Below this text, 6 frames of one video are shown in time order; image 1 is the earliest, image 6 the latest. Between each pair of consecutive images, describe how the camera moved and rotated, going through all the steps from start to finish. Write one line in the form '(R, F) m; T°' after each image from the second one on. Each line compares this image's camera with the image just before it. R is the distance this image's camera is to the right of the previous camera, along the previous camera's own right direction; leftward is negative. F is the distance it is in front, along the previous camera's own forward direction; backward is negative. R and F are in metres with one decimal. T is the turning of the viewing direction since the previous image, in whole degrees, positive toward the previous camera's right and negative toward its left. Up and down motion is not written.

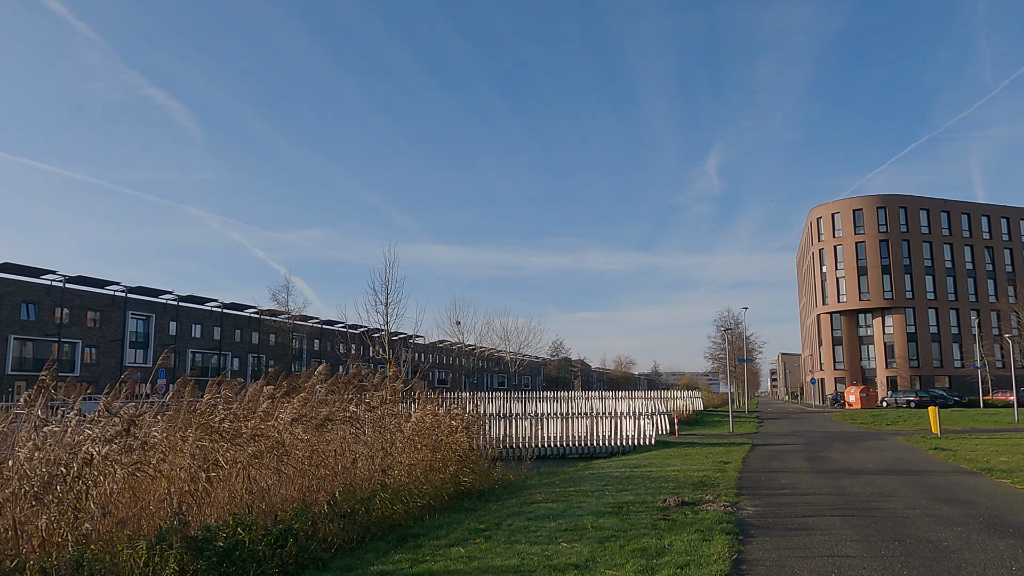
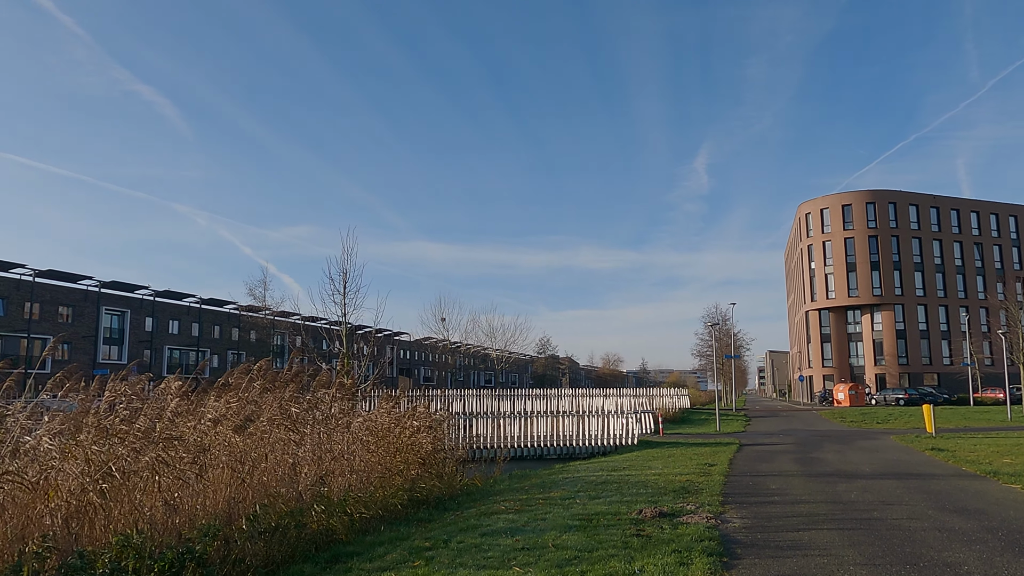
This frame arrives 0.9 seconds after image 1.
(+0.4, +1.1) m; +1°
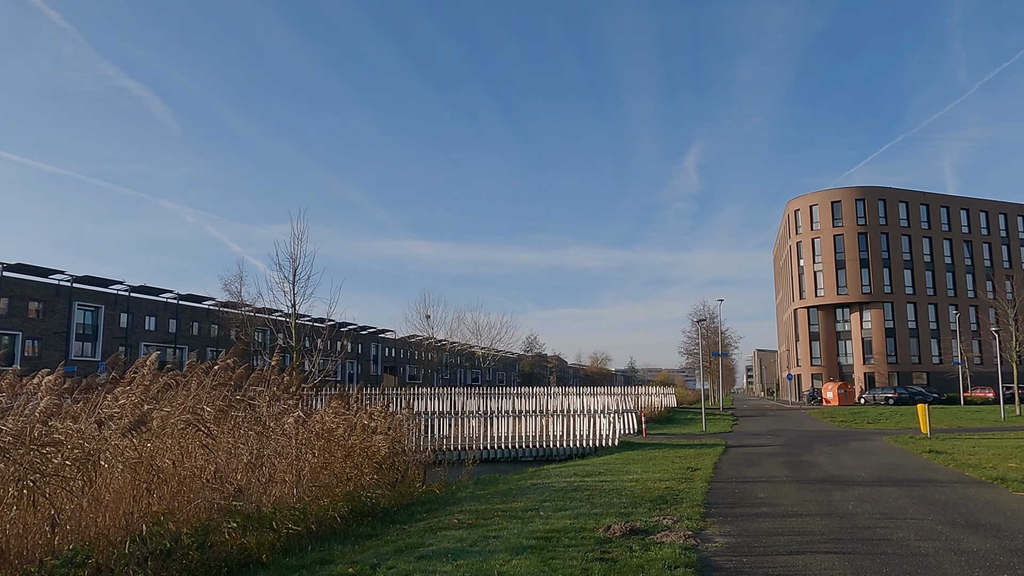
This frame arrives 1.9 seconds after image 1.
(+0.4, +1.1) m; +1°
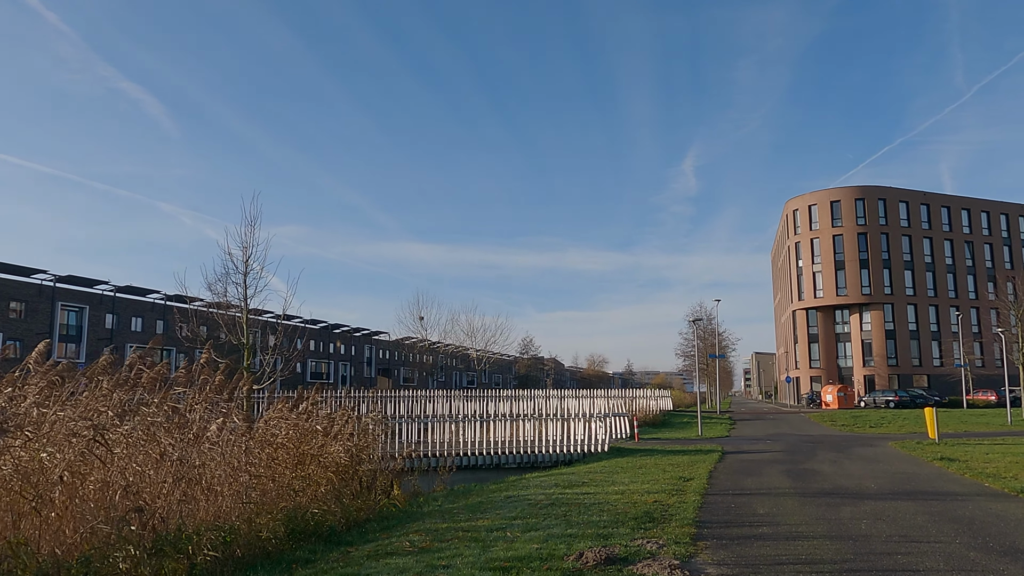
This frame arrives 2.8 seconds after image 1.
(+0.4, +1.1) m; 0°
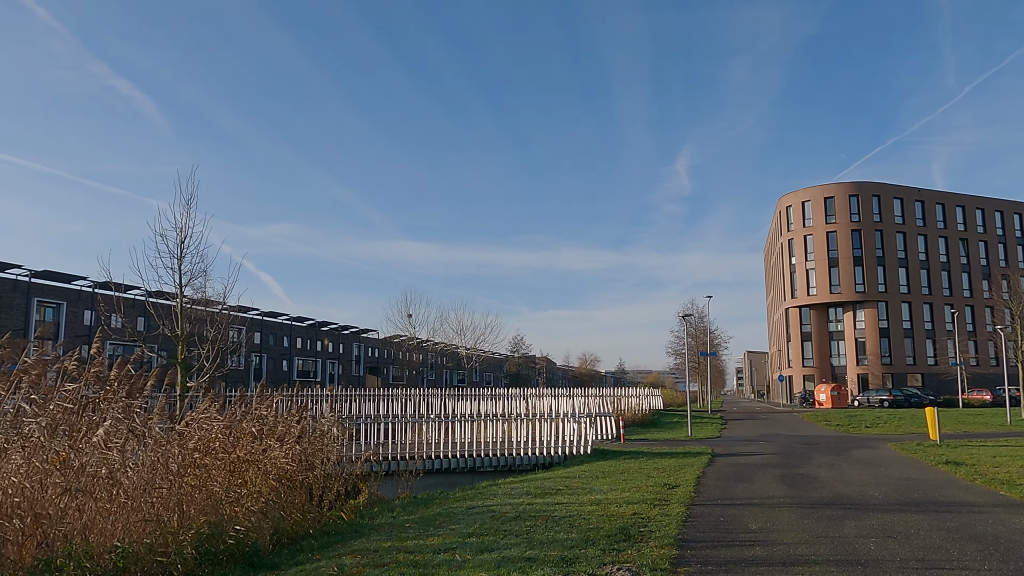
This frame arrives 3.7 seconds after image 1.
(+0.4, +1.1) m; +1°
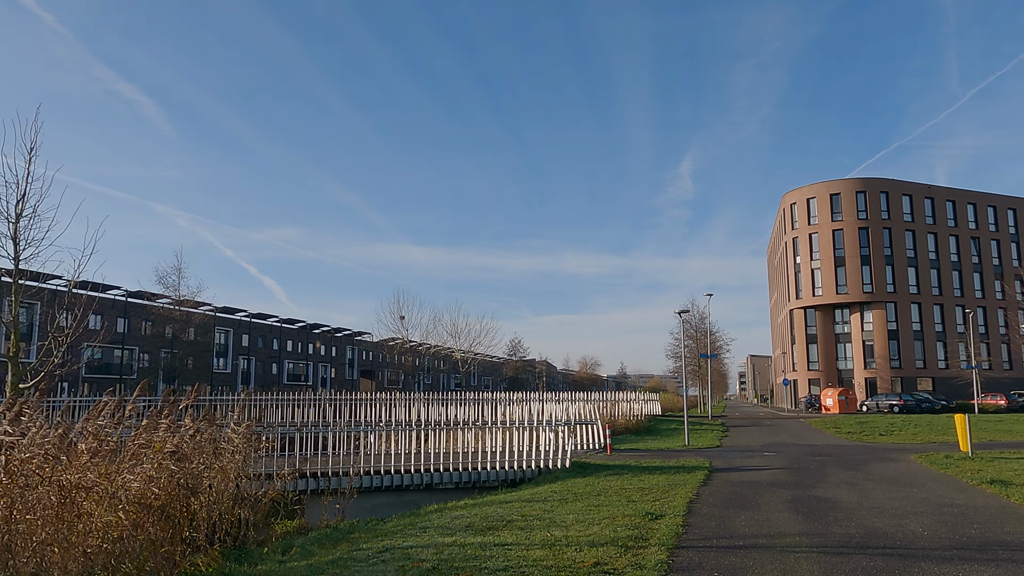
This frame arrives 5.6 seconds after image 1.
(+0.7, +2.2) m; 0°
